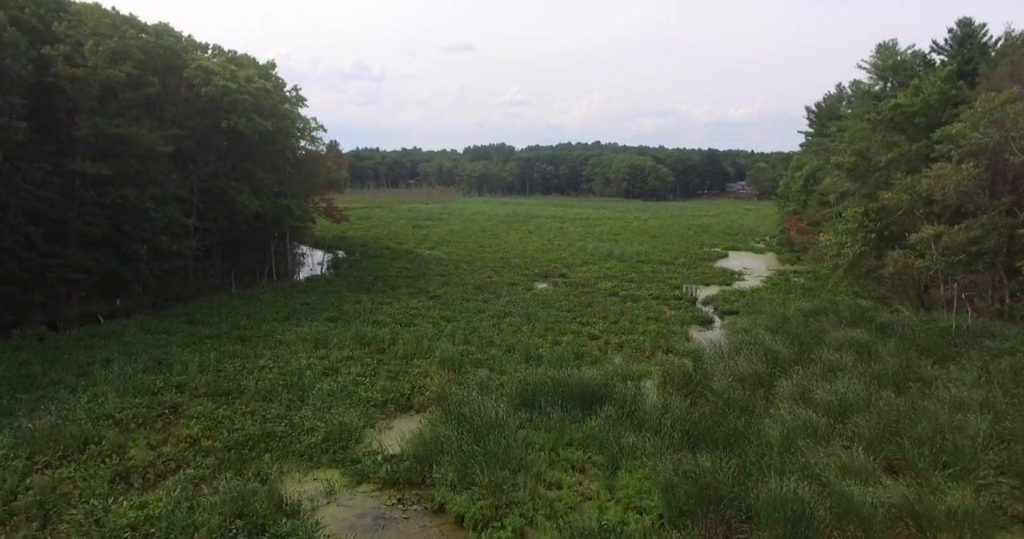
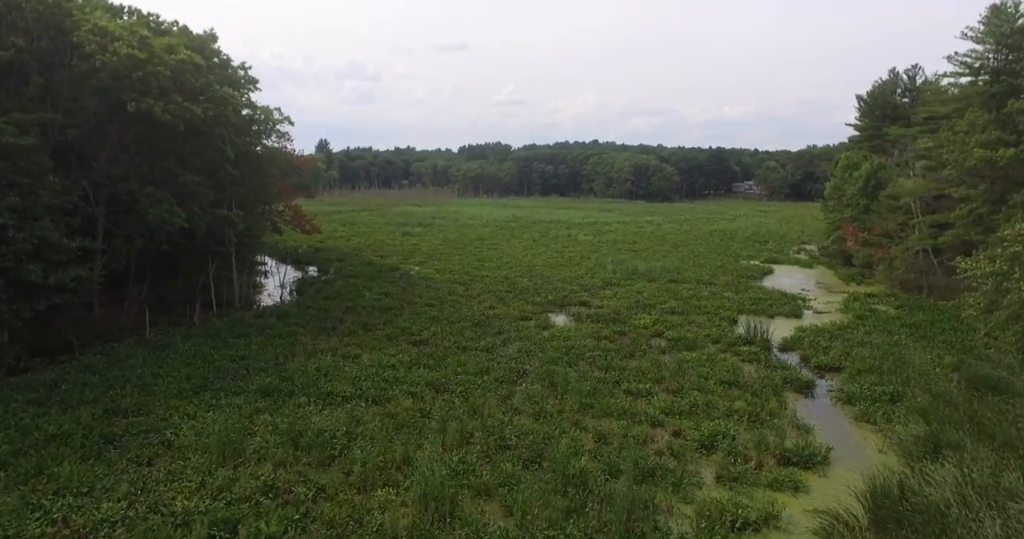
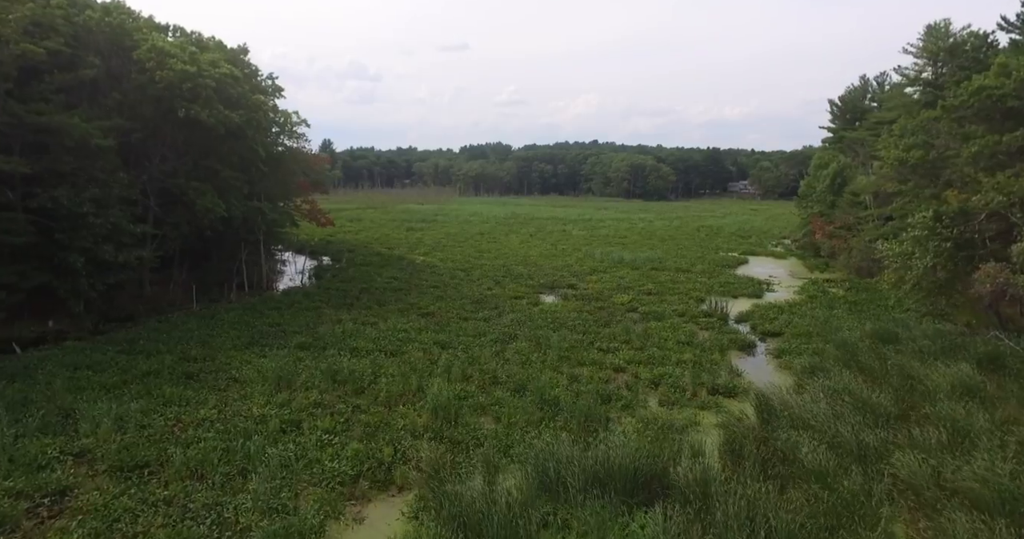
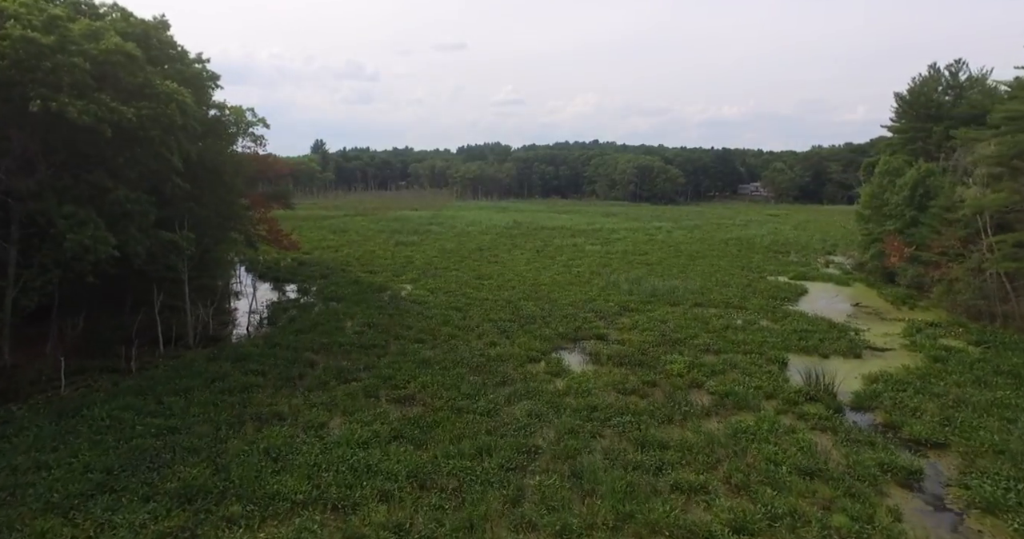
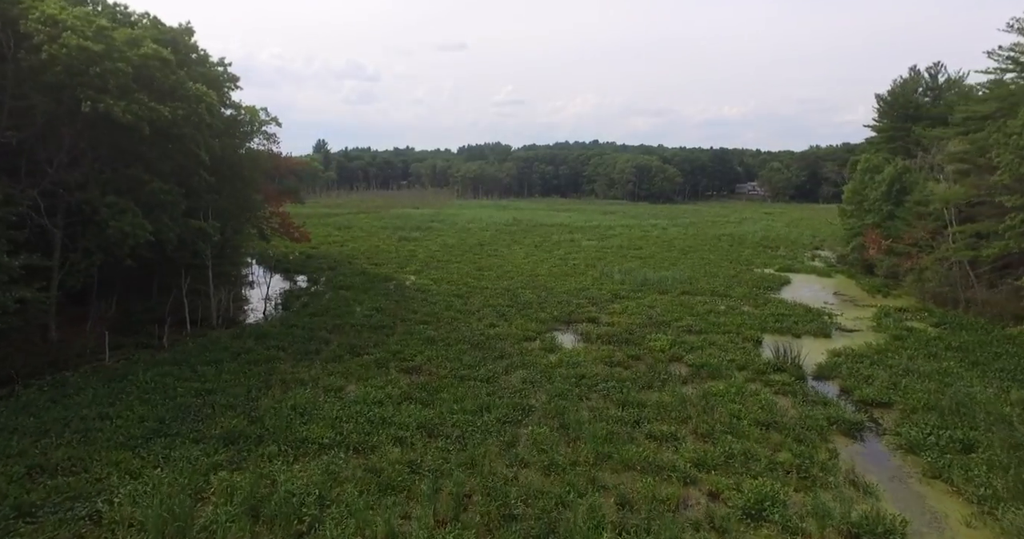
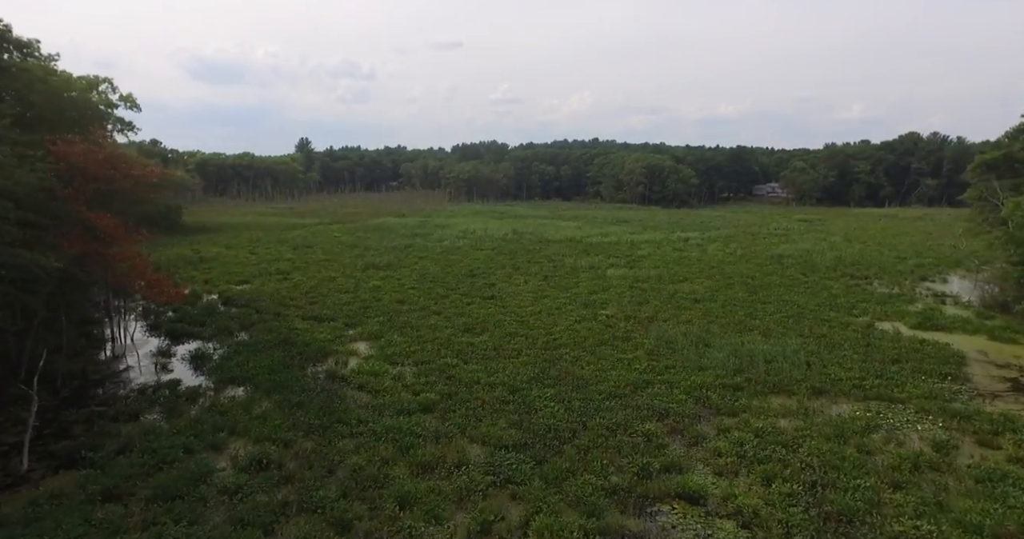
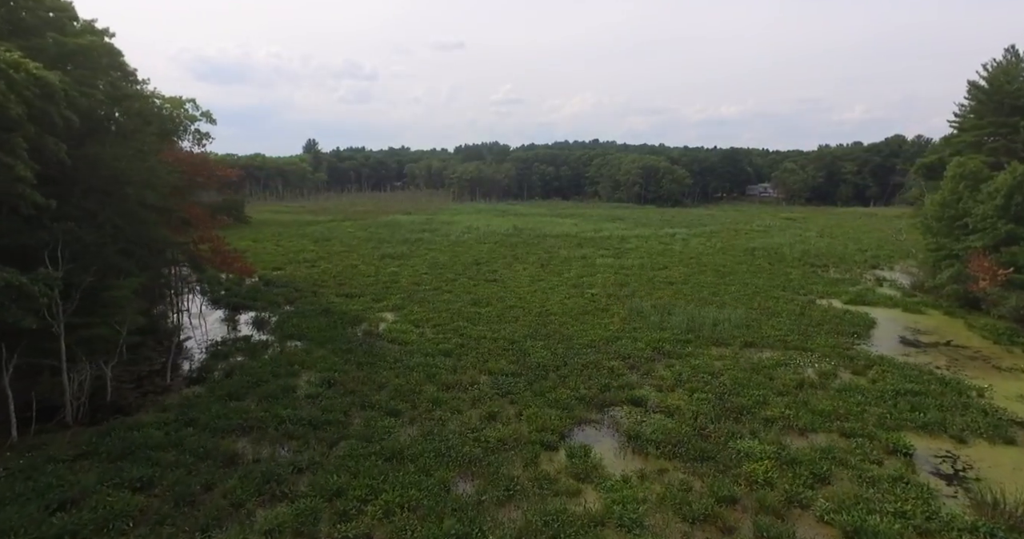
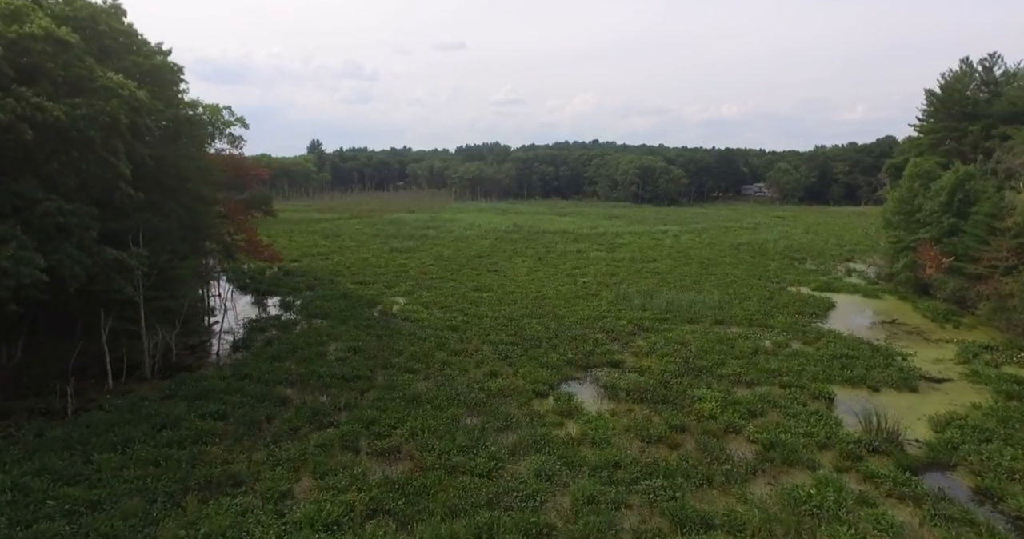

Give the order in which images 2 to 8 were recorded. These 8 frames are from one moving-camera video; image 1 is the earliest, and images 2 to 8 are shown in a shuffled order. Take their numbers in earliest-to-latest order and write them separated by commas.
3, 2, 5, 4, 8, 7, 6
